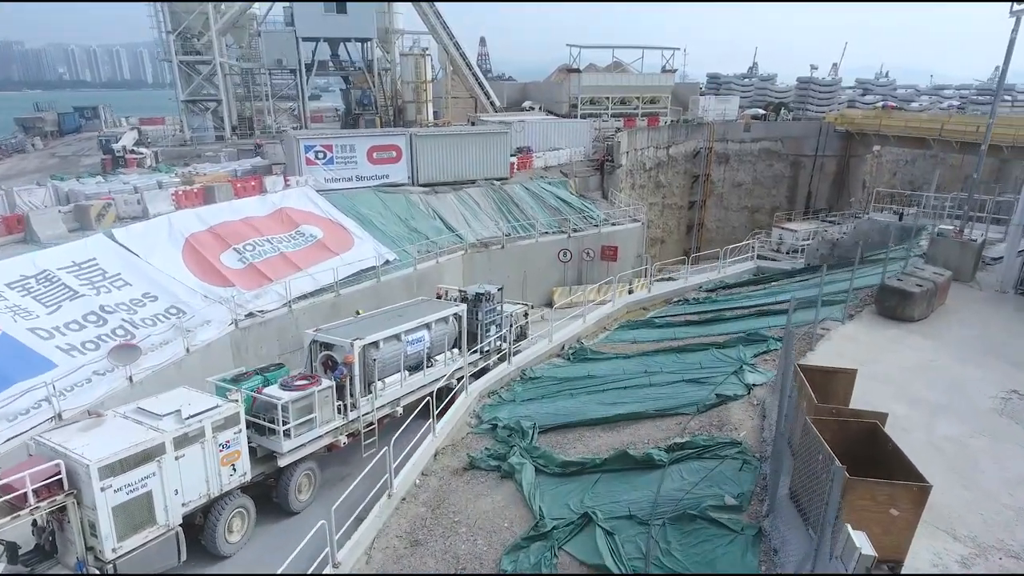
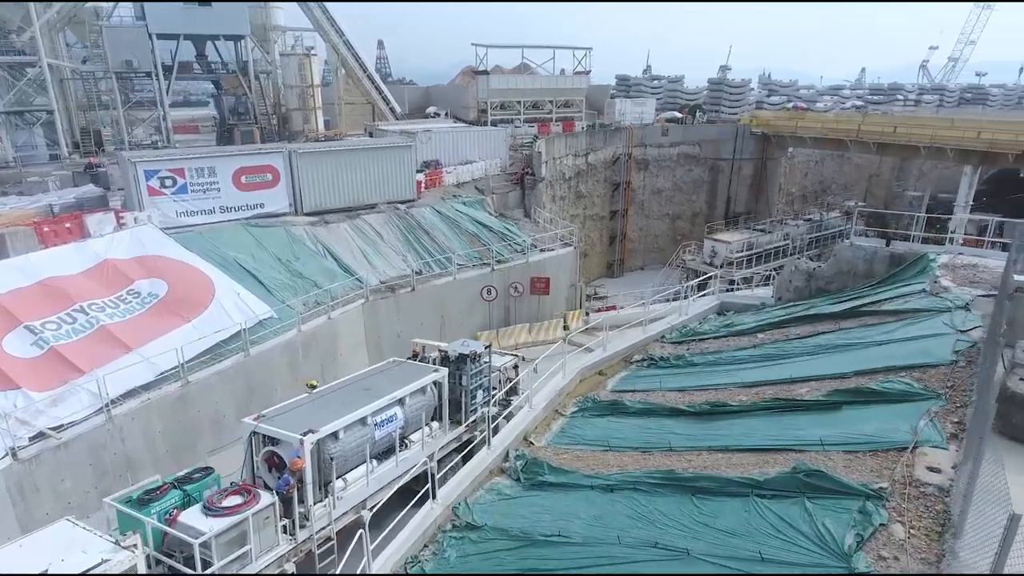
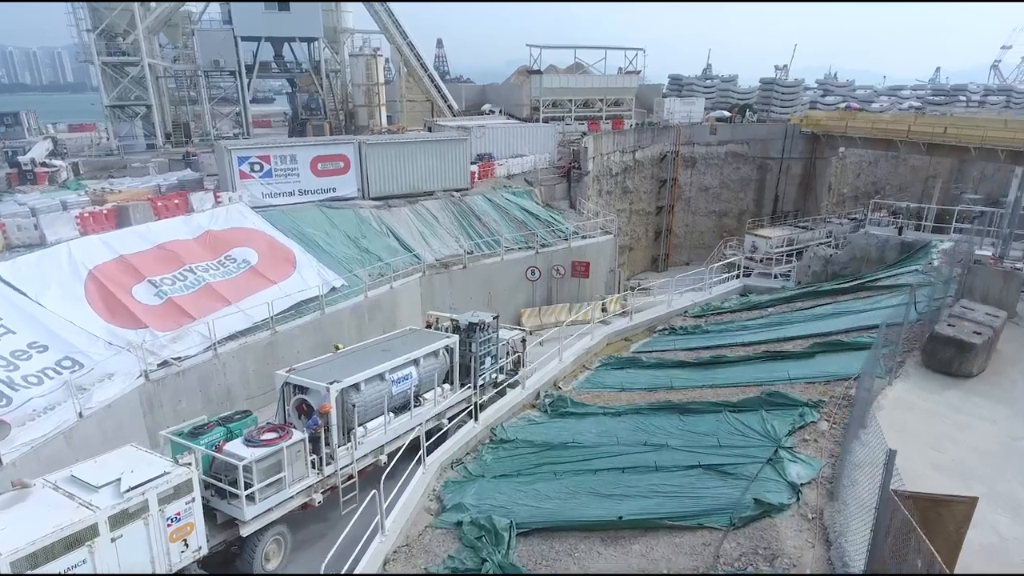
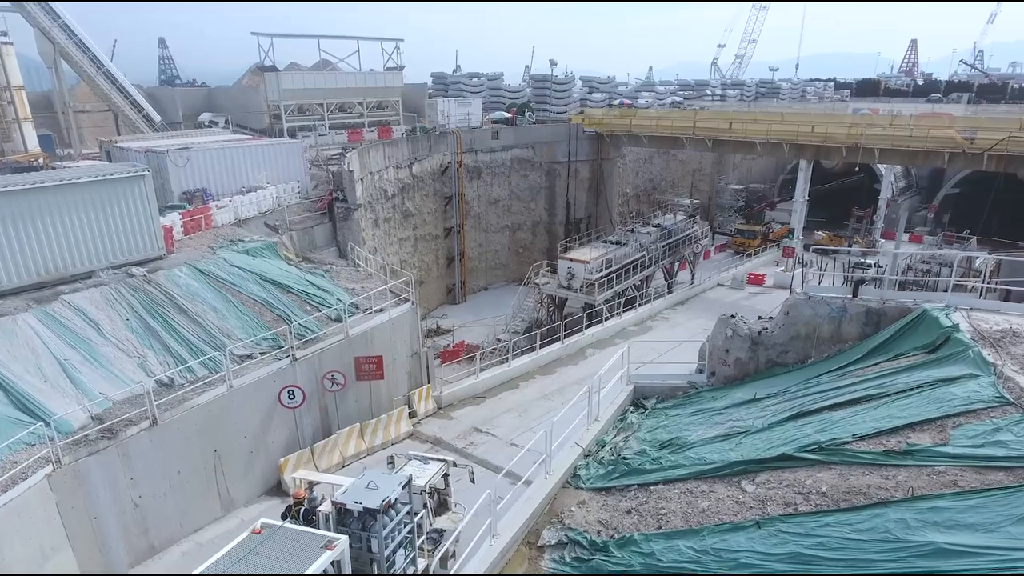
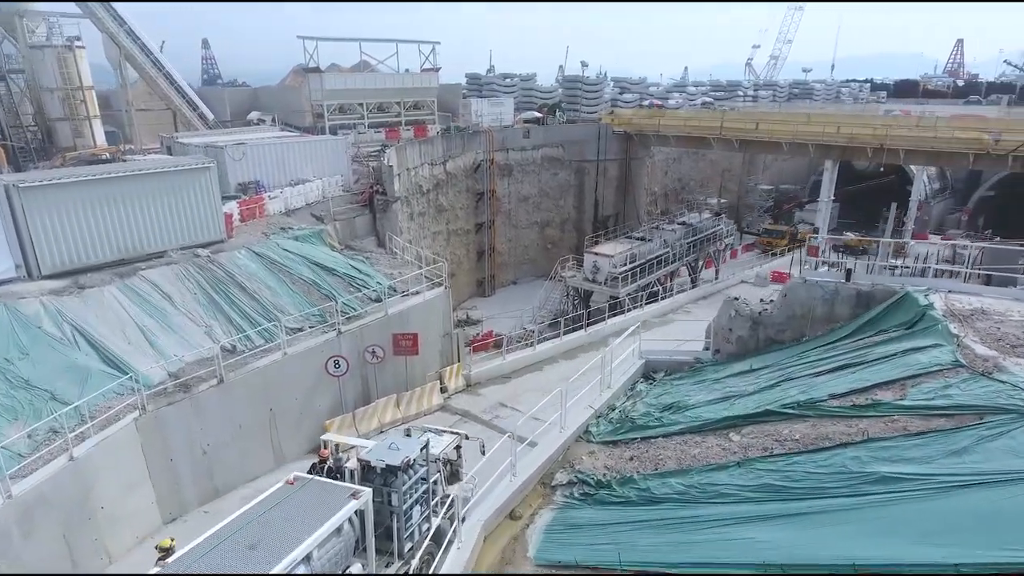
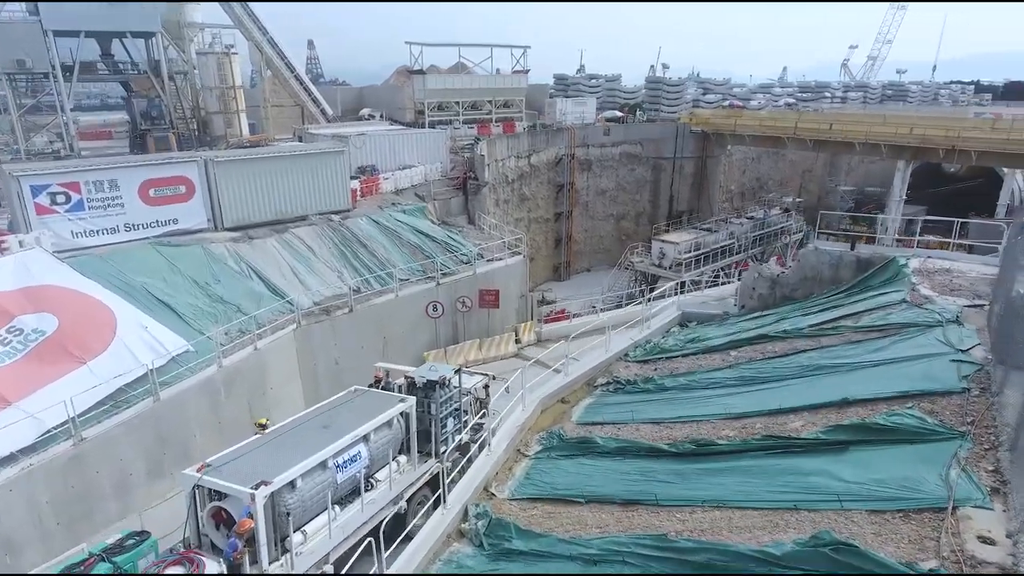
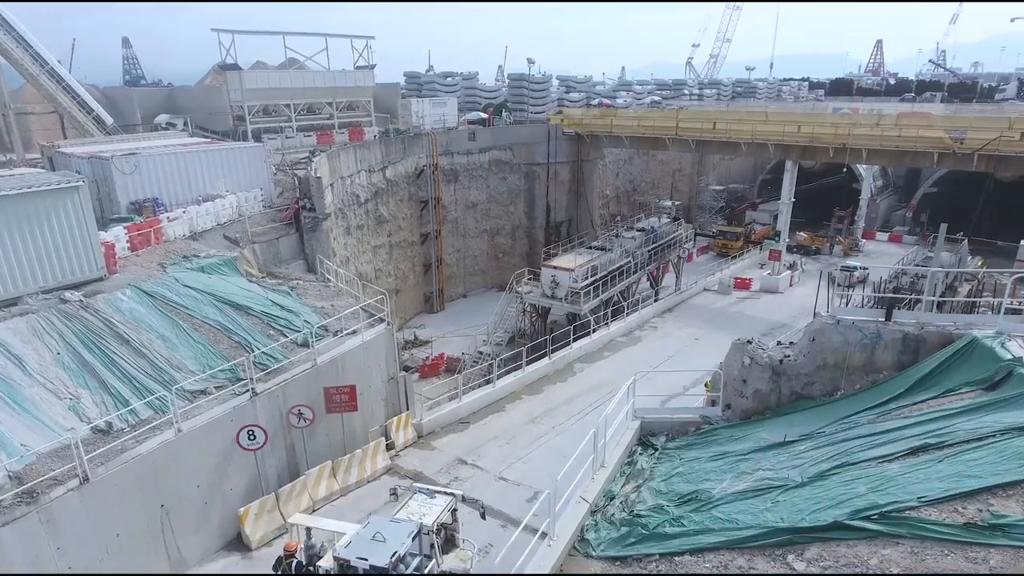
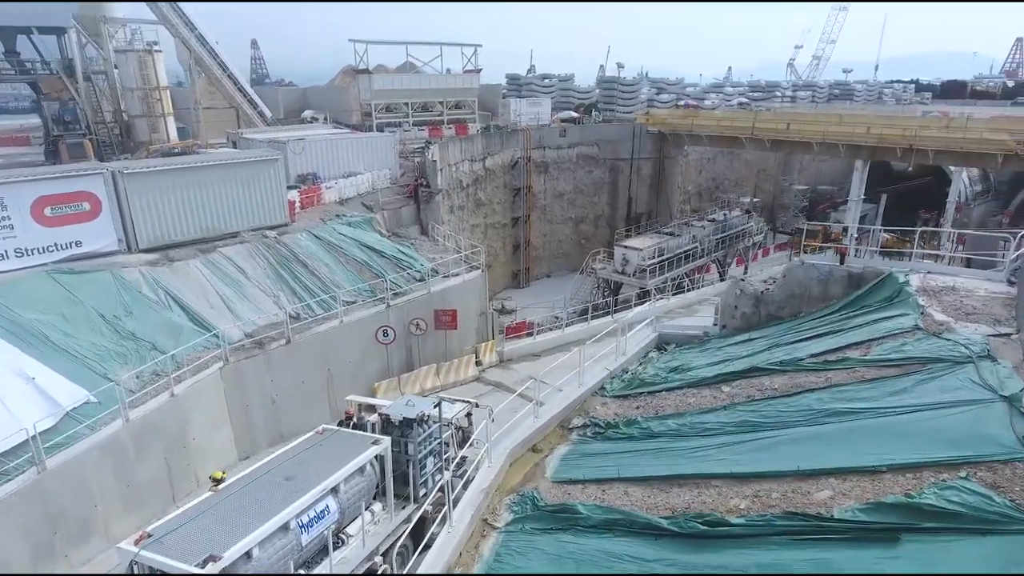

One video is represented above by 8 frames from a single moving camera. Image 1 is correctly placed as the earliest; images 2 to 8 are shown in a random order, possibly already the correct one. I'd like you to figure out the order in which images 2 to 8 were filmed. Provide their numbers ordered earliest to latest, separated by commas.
3, 2, 6, 8, 5, 4, 7
